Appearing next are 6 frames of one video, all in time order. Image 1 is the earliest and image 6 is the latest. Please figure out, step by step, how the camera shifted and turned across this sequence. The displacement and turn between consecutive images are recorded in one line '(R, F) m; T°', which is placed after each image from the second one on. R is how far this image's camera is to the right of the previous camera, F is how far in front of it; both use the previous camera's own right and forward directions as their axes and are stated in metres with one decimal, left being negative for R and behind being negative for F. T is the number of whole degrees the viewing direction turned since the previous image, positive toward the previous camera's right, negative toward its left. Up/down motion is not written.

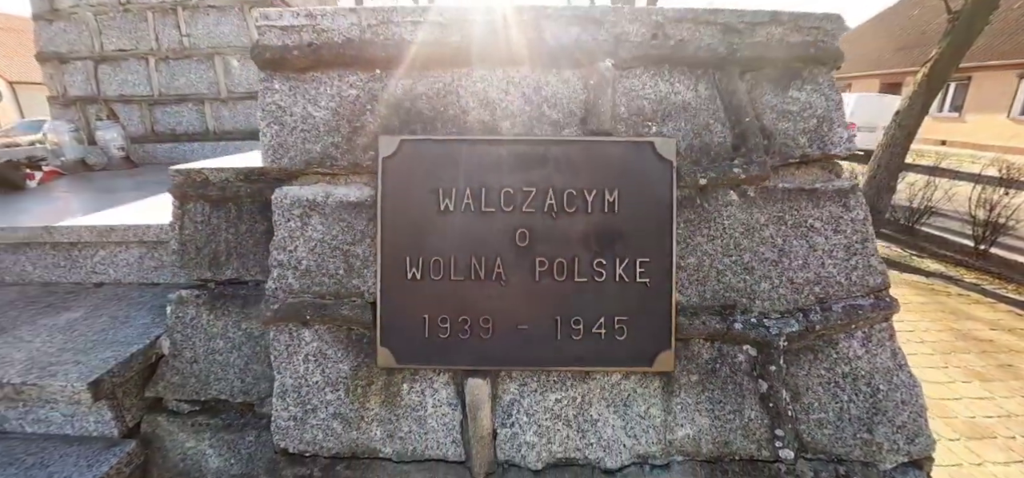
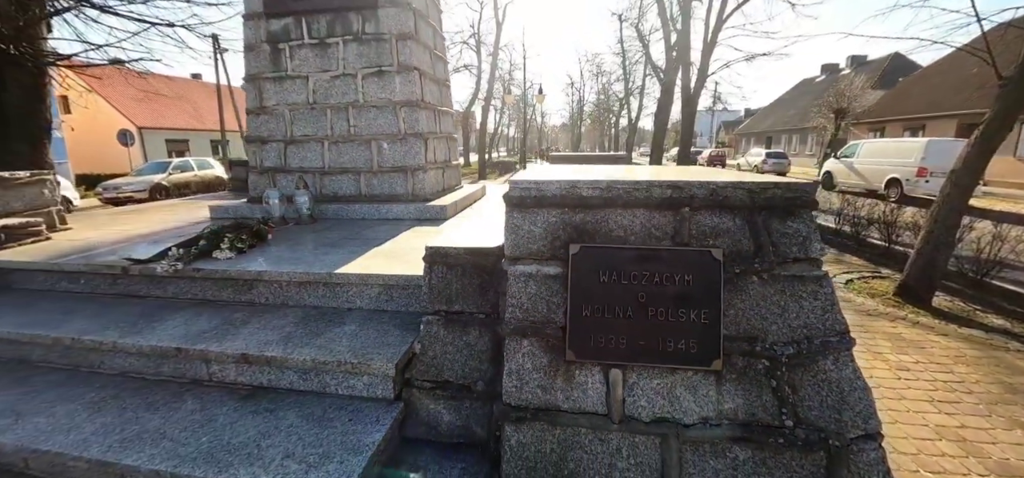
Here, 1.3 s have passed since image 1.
(-0.3, -0.6) m; -6°
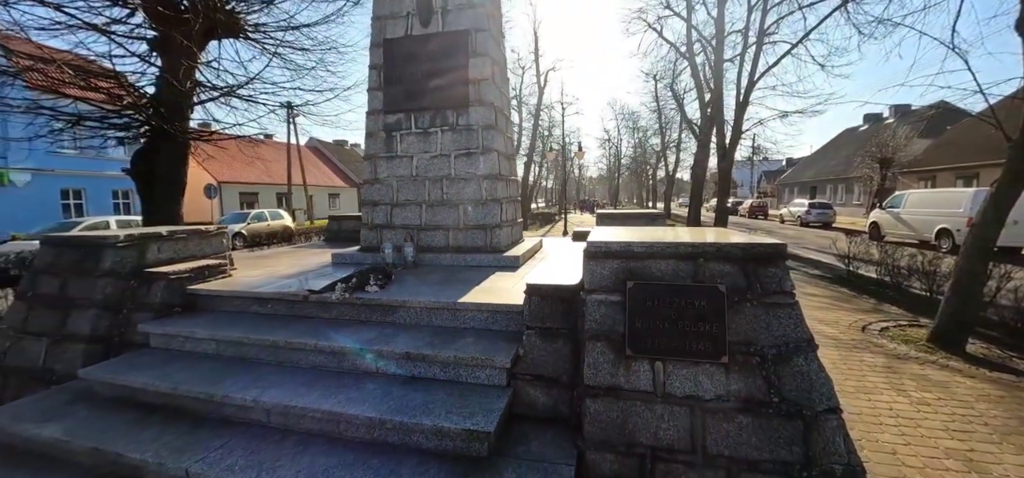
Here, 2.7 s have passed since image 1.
(-0.2, -0.8) m; -5°
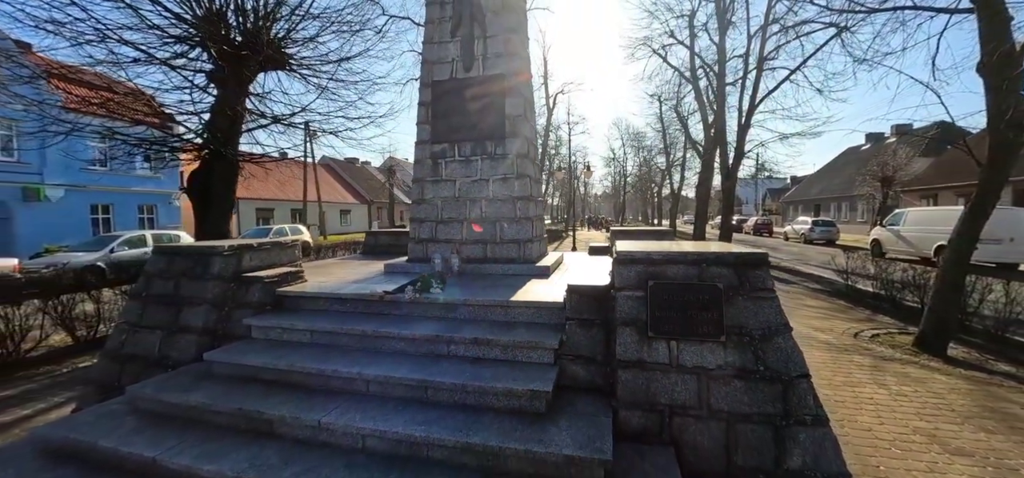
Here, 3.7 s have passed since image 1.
(-0.3, -0.6) m; -1°
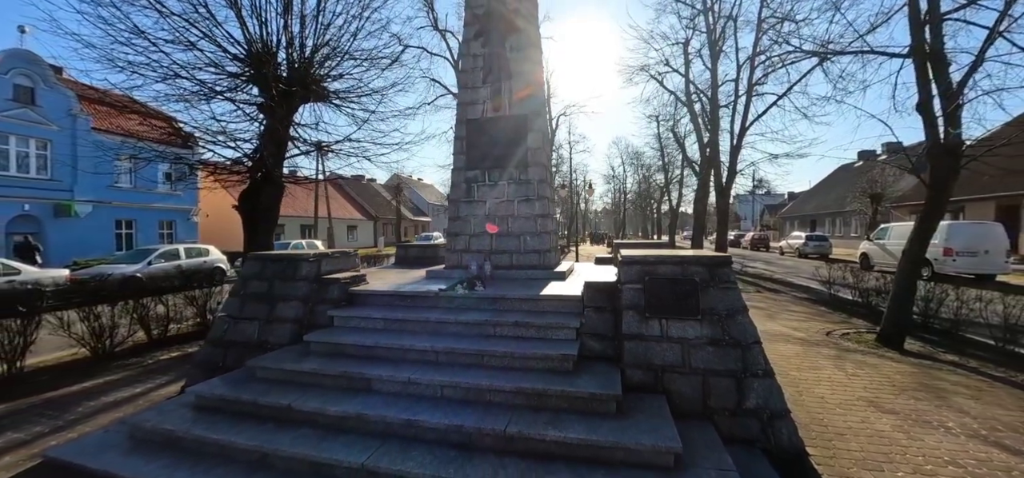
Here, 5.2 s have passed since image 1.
(-0.3, -0.9) m; 0°
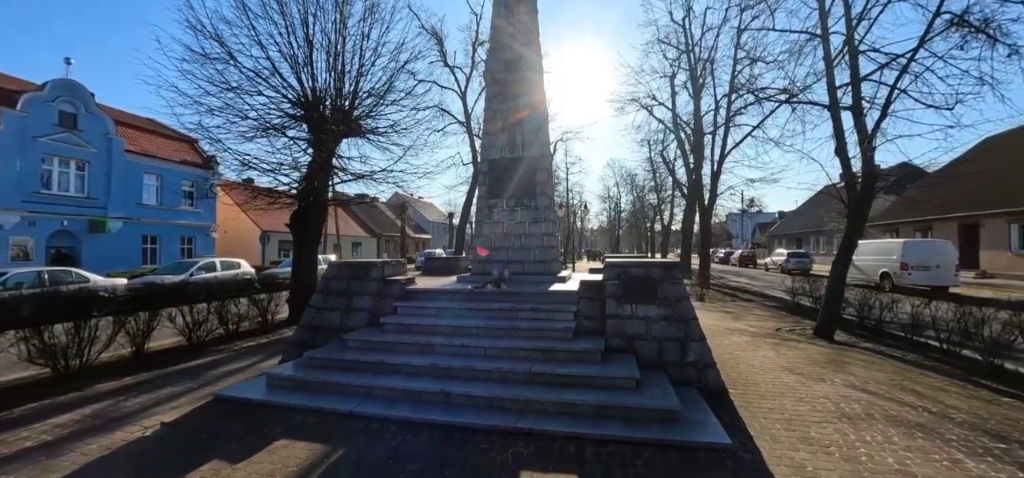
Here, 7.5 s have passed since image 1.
(-0.3, -1.6) m; 0°
